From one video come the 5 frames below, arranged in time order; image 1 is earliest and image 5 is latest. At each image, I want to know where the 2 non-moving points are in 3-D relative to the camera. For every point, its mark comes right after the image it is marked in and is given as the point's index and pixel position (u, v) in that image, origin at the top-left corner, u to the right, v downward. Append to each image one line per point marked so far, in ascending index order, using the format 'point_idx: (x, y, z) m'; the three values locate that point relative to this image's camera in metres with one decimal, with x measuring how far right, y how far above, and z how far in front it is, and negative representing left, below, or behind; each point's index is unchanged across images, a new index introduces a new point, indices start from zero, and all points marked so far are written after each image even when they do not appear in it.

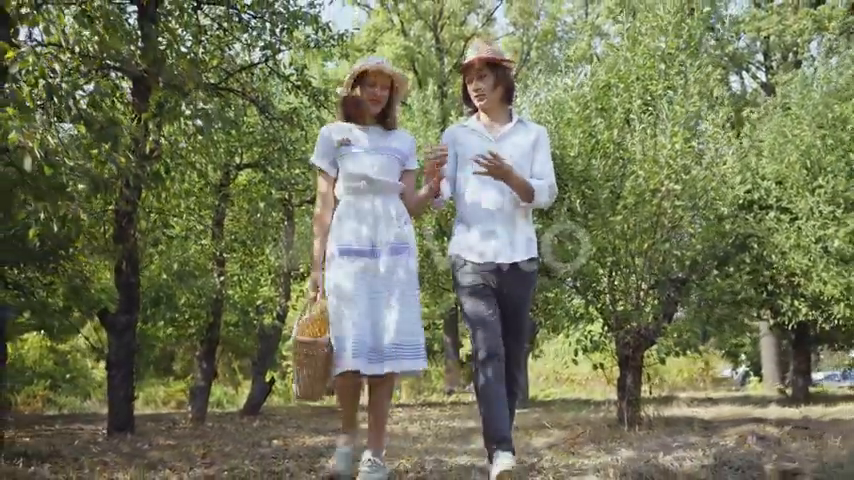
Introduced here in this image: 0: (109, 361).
0: (-3.5, -1.3, +10.1) m
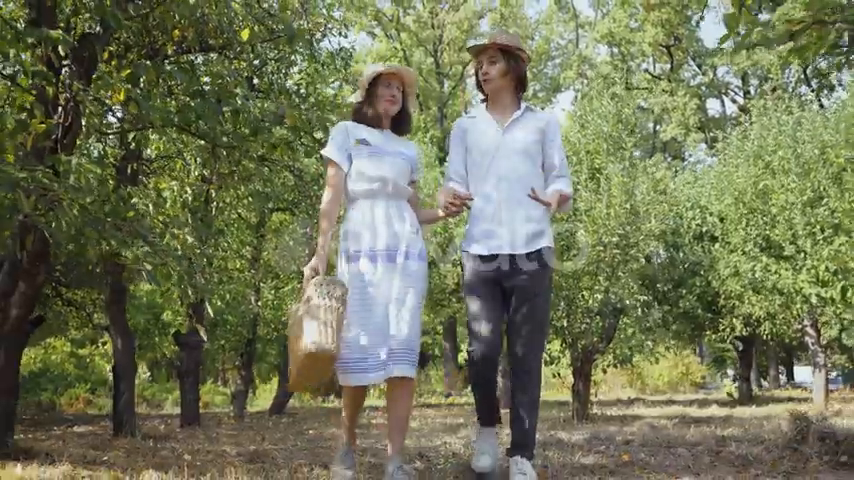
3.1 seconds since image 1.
0: (-3.5, -1.8, +13.1) m
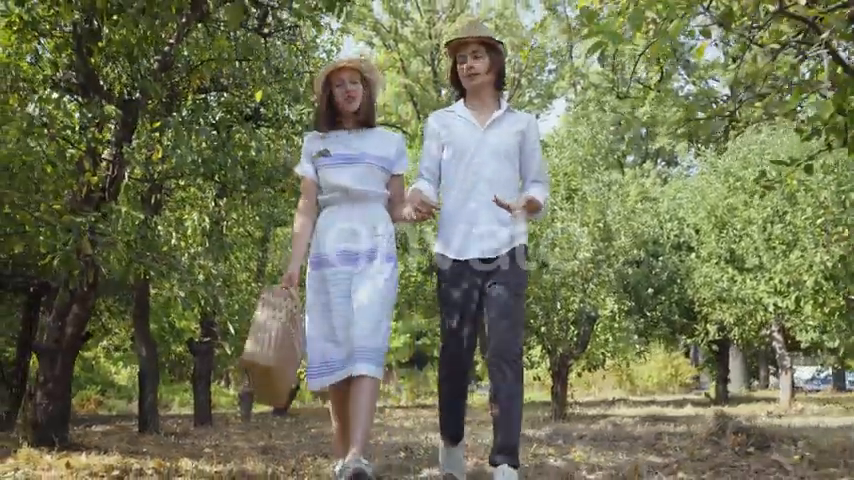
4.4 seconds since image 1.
0: (-3.6, -2.1, +14.3) m
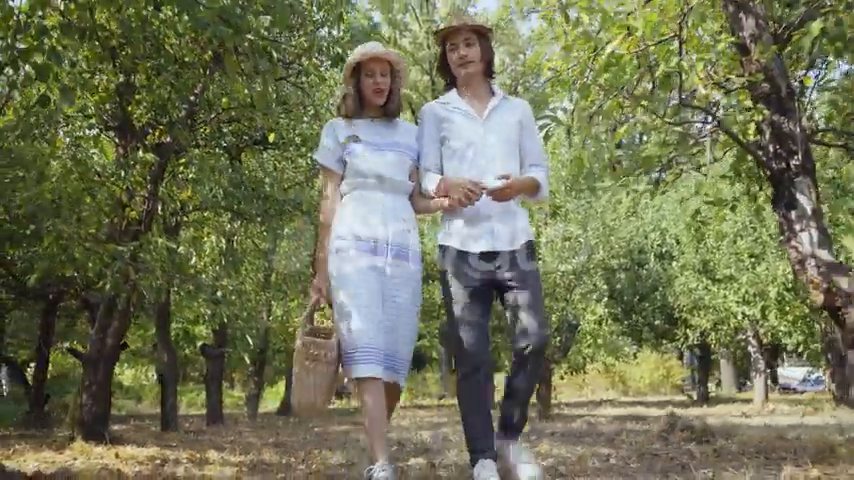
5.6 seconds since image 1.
0: (-3.7, -2.3, +15.5) m
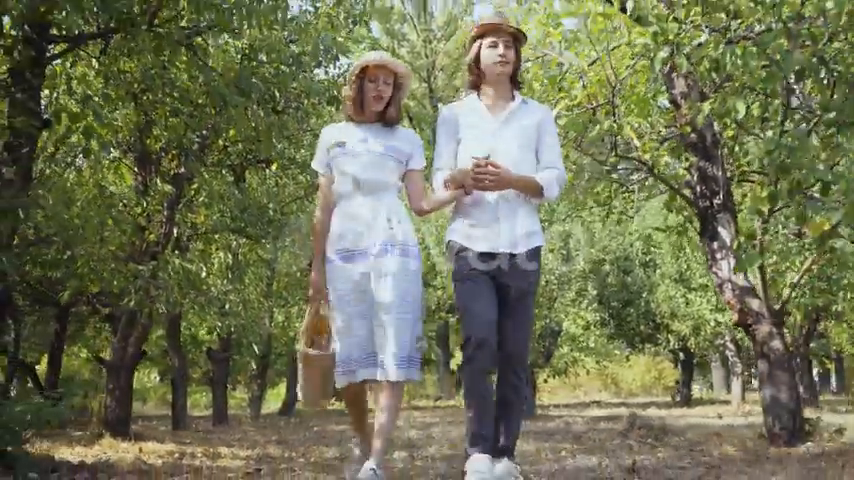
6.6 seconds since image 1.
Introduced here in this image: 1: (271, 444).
0: (-3.9, -2.5, +16.6) m
1: (-1.7, -2.2, +10.1) m
